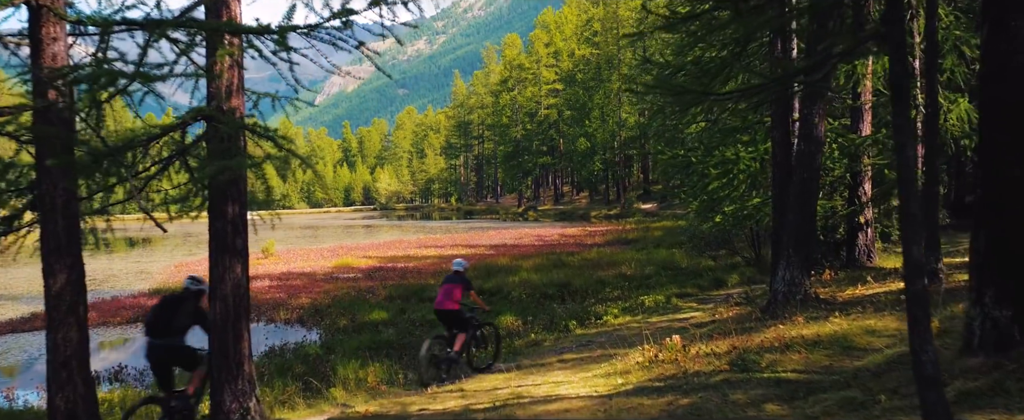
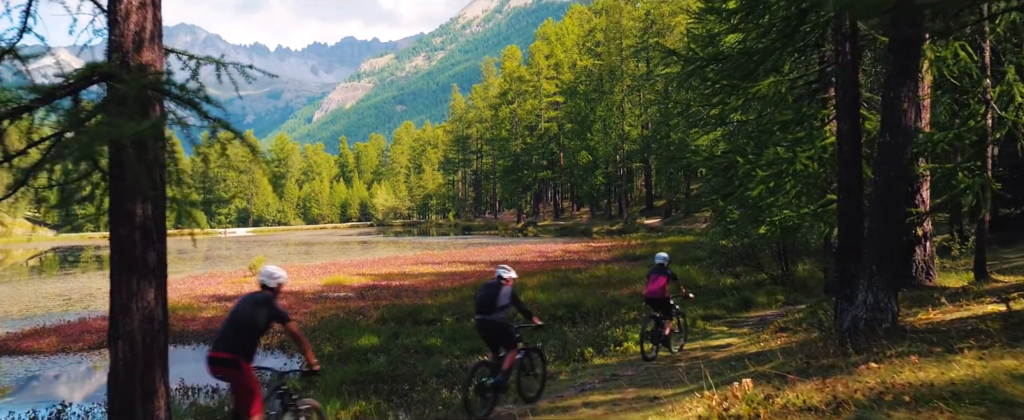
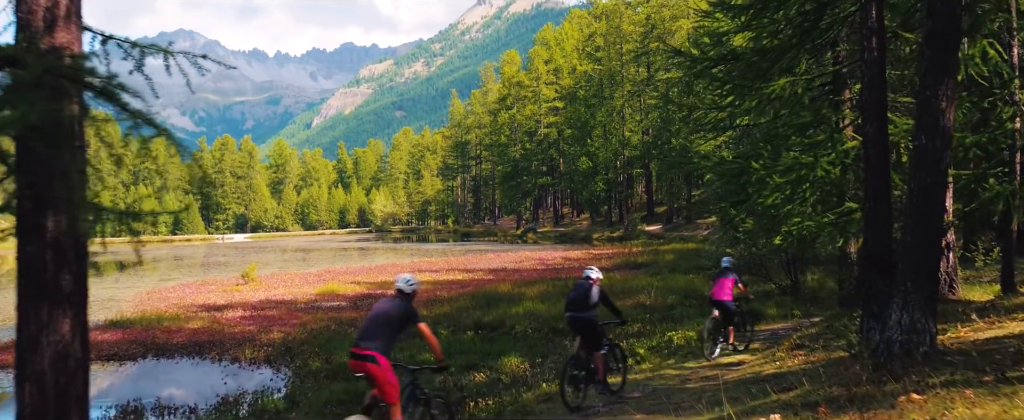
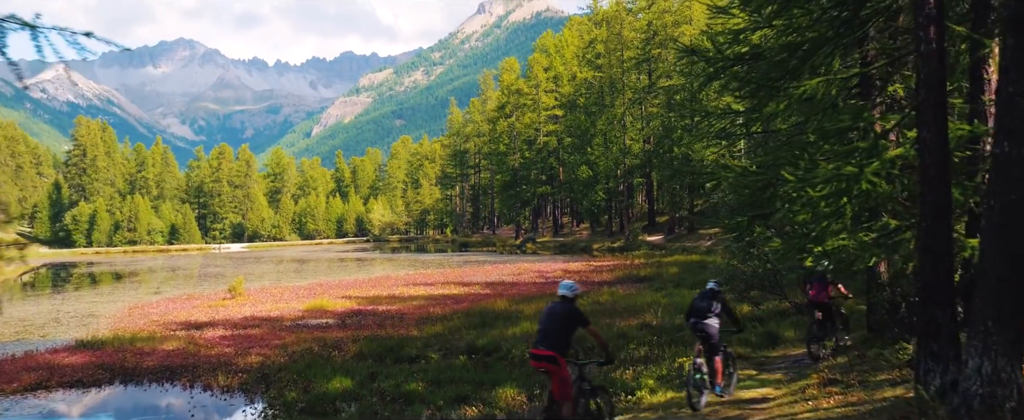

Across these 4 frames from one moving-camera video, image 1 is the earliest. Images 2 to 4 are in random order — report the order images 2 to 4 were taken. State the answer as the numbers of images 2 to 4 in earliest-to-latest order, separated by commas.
2, 3, 4
